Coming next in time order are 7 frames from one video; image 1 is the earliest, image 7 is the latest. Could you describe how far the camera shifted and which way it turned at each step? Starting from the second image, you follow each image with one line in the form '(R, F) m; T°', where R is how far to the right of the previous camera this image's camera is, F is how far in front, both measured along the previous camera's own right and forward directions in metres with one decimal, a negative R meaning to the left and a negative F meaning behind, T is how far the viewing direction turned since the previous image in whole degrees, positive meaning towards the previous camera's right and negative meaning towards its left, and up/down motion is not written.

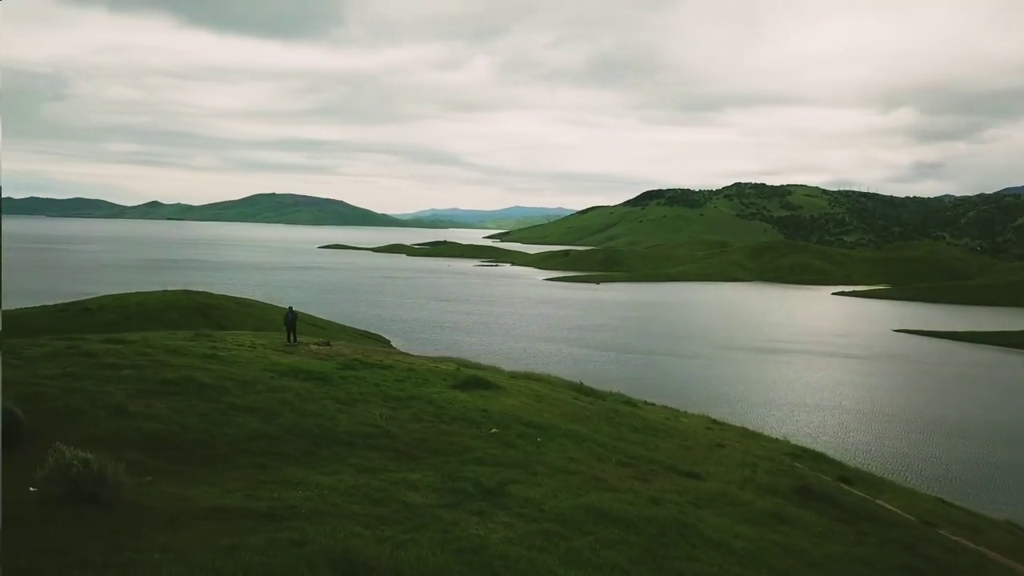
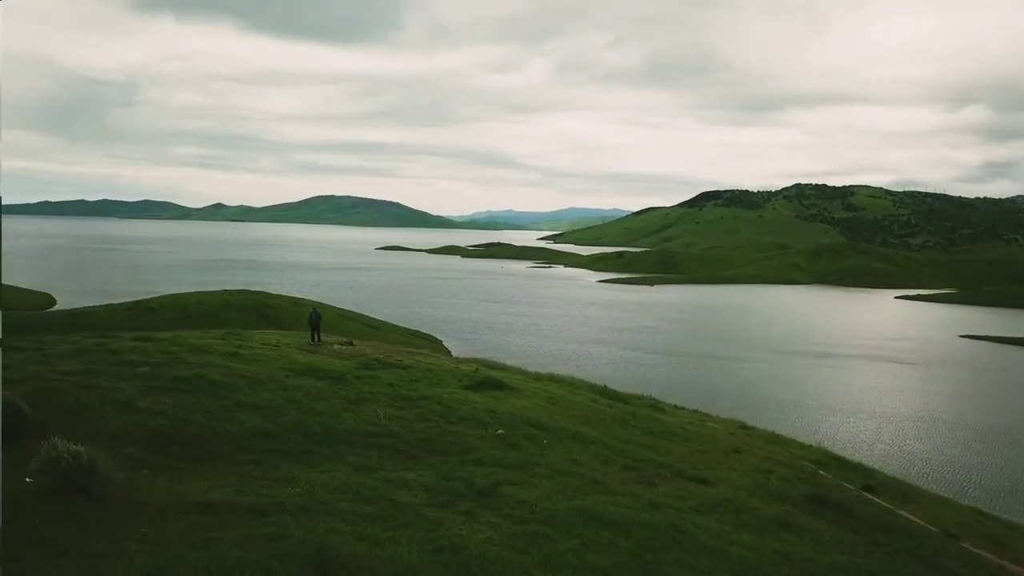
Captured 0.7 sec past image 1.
(+1.3, 0.0) m; -4°
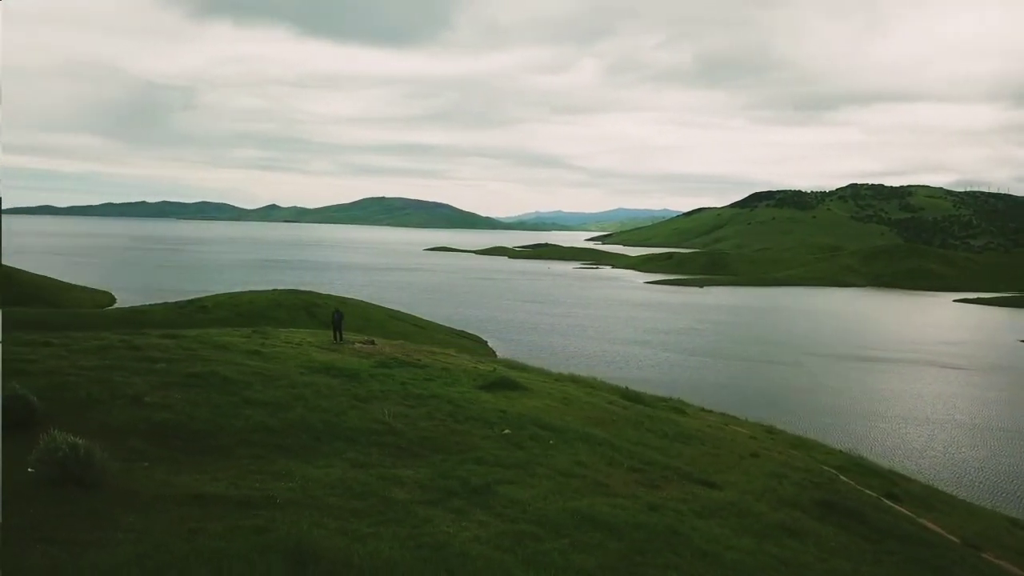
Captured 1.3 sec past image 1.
(+1.2, 0.0) m; -3°
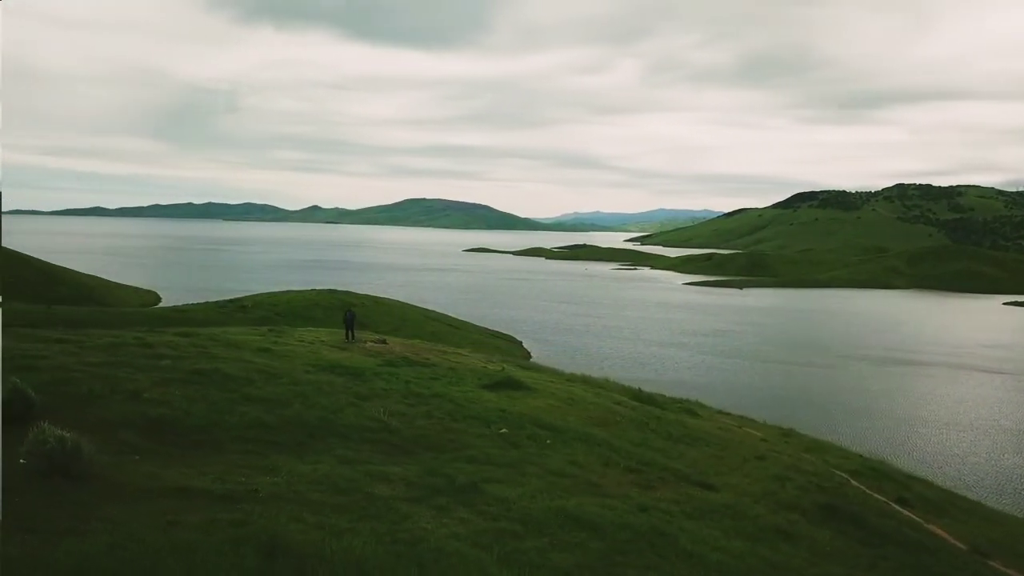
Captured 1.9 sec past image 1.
(+1.2, -0.1) m; -2°
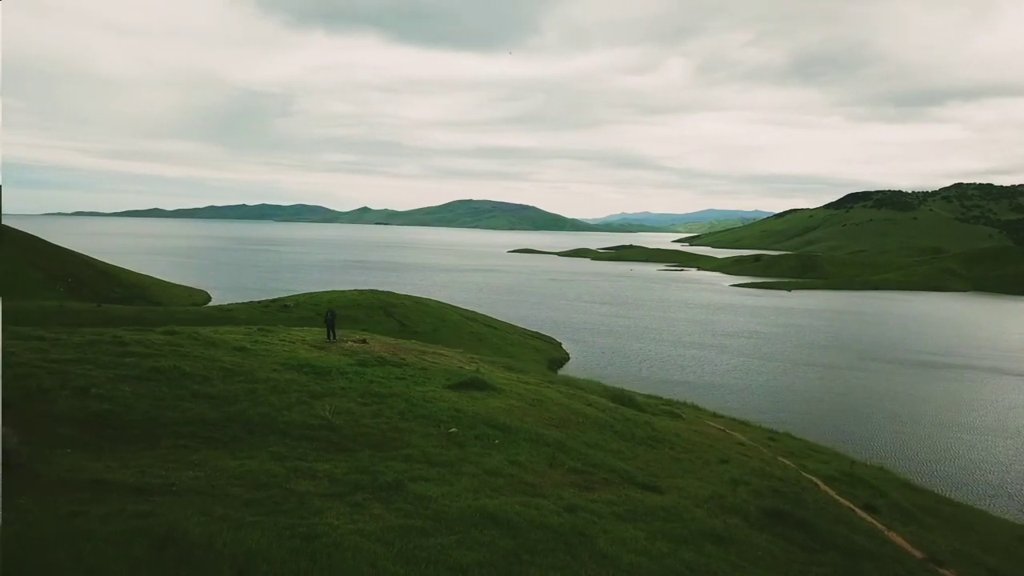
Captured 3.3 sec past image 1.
(+2.9, -0.3) m; -2°
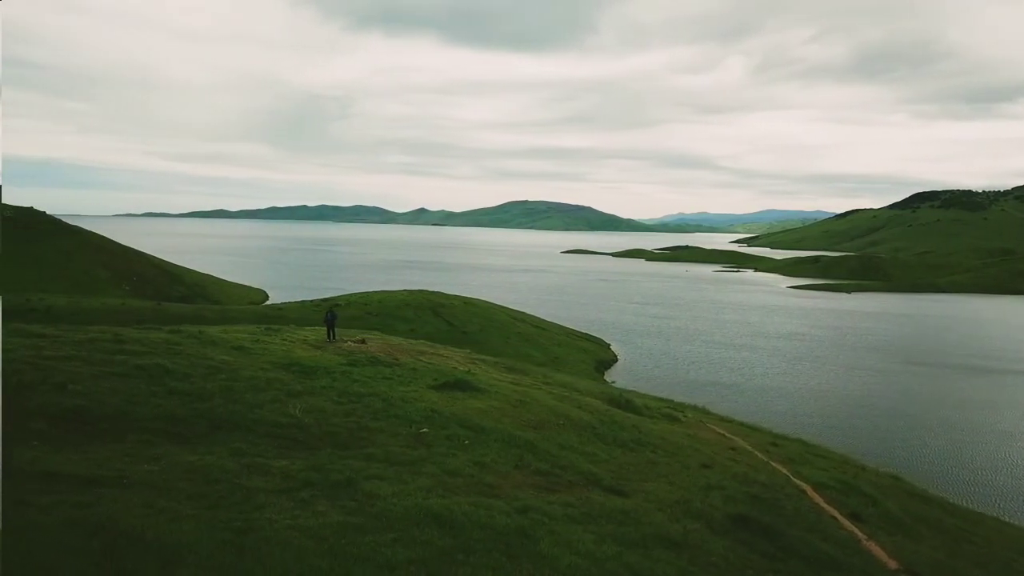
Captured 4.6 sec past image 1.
(+2.6, -0.3) m; -3°
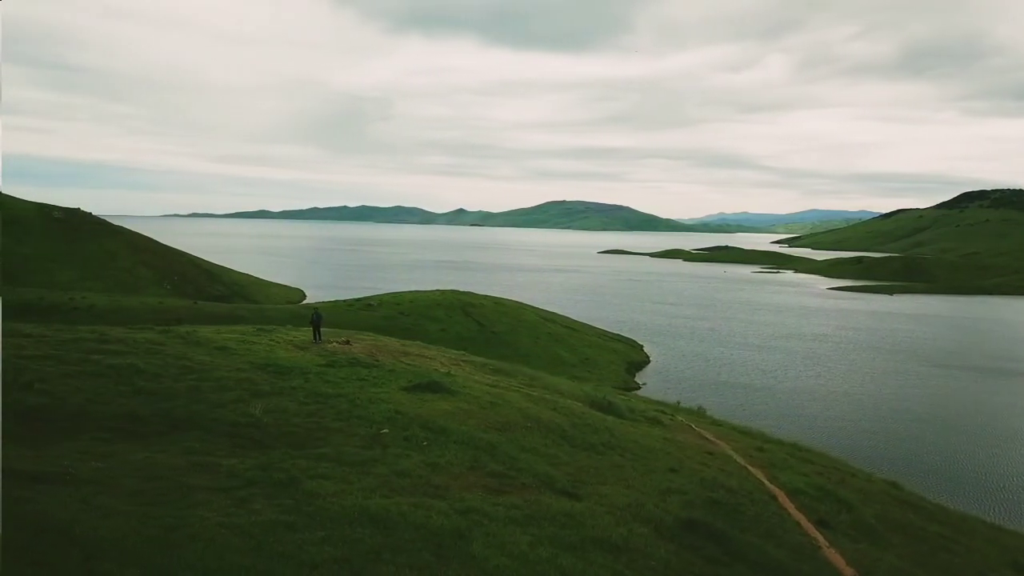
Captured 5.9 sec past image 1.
(+2.5, -0.4) m; -2°
